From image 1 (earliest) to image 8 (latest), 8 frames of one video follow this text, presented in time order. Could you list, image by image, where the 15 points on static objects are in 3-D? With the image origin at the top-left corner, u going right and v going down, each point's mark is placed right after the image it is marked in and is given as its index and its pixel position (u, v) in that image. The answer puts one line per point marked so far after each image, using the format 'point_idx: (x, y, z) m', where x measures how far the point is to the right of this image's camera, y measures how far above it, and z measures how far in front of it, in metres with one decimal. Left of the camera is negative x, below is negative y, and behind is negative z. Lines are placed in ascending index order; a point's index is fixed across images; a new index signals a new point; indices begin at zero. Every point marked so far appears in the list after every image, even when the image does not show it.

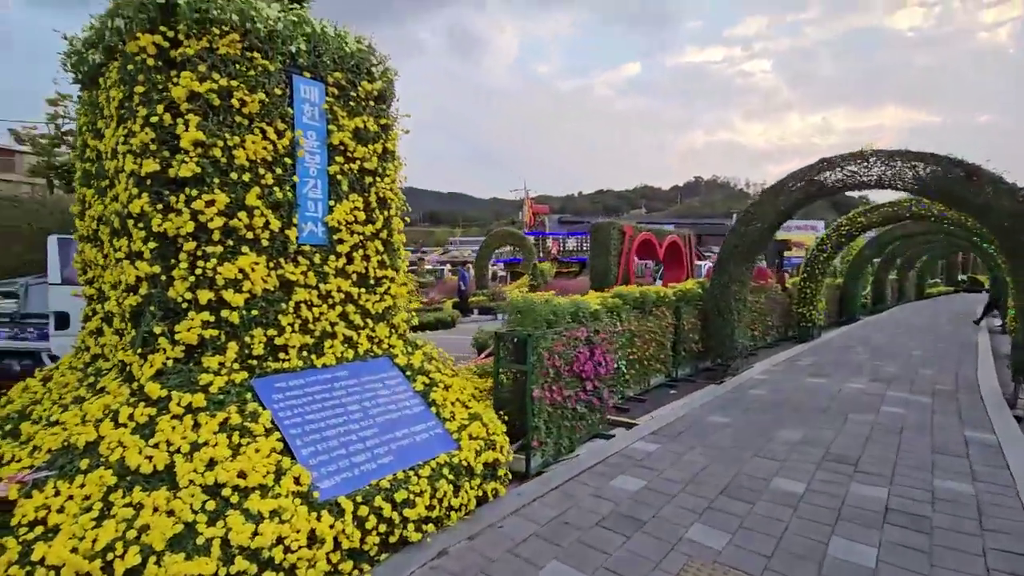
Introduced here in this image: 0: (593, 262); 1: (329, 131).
0: (+1.7, +0.6, +11.2) m
1: (-1.2, +1.1, +3.5) m
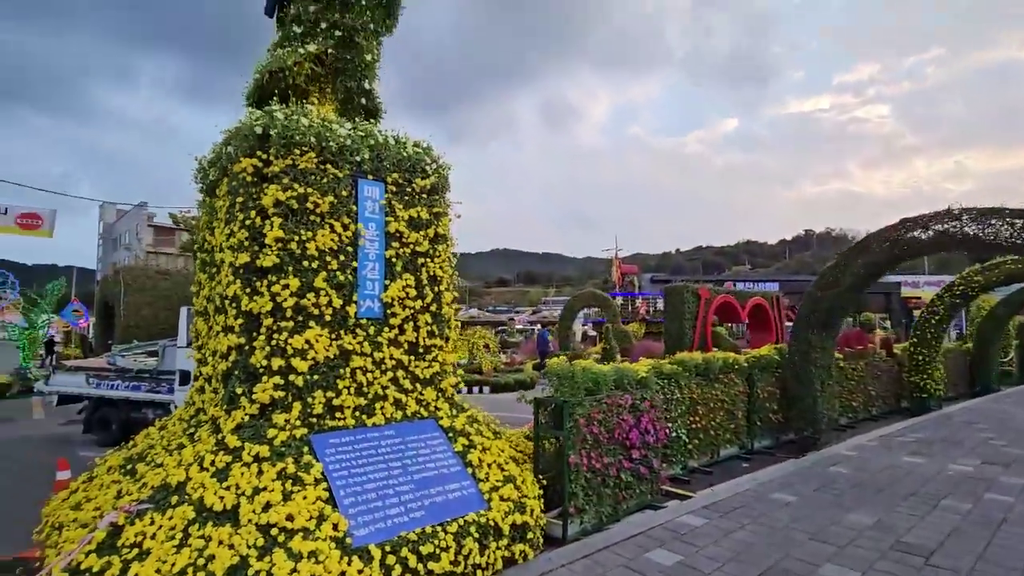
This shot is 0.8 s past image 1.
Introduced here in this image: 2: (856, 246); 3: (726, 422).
0: (+3.3, -0.8, +11.1) m
1: (-1.0, +0.5, +4.1) m
2: (+5.3, +0.6, +7.9) m
3: (+3.0, -1.9, +7.1) m
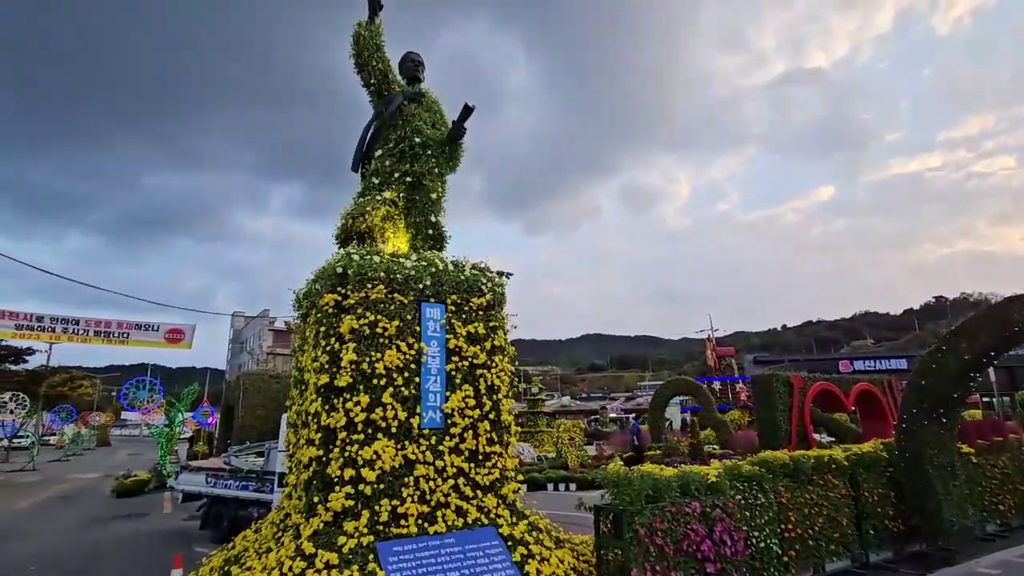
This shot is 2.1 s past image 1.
0: (+5.0, -2.6, +10.4) m
1: (-0.6, -0.4, +4.6) m
2: (+6.3, -0.6, +7.2) m
3: (+3.9, -3.0, +6.4) m
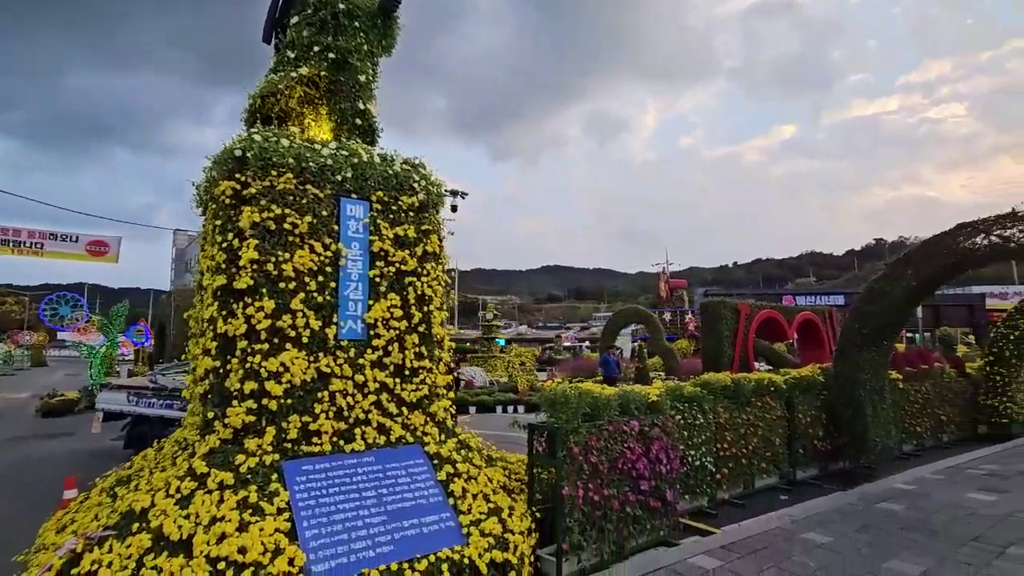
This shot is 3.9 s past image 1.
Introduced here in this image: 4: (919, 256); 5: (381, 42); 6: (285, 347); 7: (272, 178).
0: (+3.9, -1.1, +10.5) m
1: (-1.1, +0.4, +4.0) m
2: (+5.5, +0.4, +7.2) m
3: (+3.2, -2.1, +6.5) m
4: (+5.6, +0.5, +7.0) m
5: (-1.2, +2.3, +4.8) m
6: (-1.6, -0.4, +3.6) m
7: (-1.7, +0.8, +3.7) m
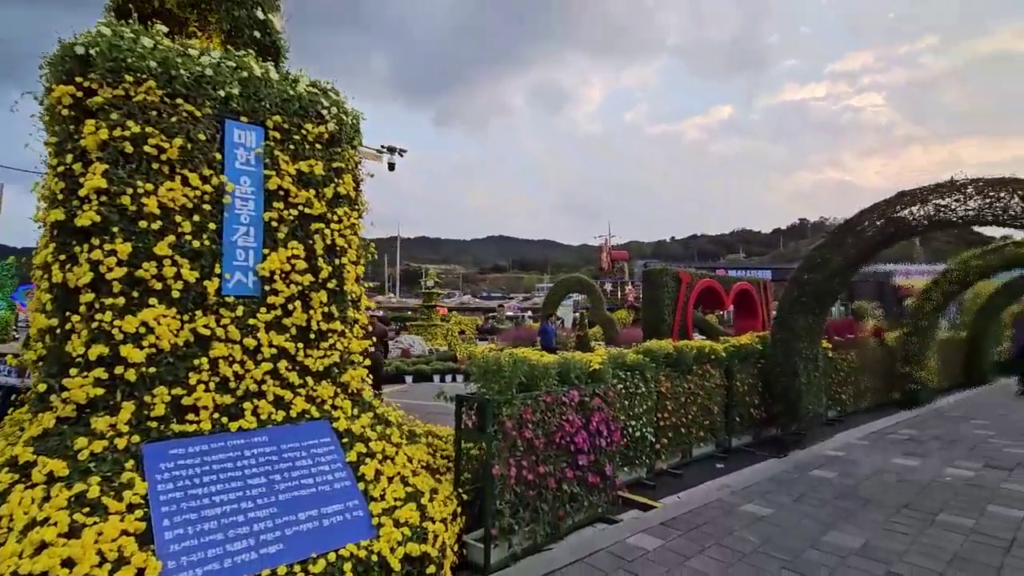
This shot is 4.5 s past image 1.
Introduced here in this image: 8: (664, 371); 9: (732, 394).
0: (+2.7, -0.5, +10.3) m
1: (-1.6, +0.7, +3.3) m
2: (+4.7, +0.9, +7.1) m
3: (+2.3, -1.6, +6.4) m
4: (+4.8, +0.9, +7.0) m
5: (-1.7, +2.7, +3.9) m
6: (-2.0, -0.1, +2.8) m
7: (-2.1, +1.1, +2.9) m
8: (+1.8, -1.0, +5.9) m
9: (+2.9, -1.4, +6.9) m
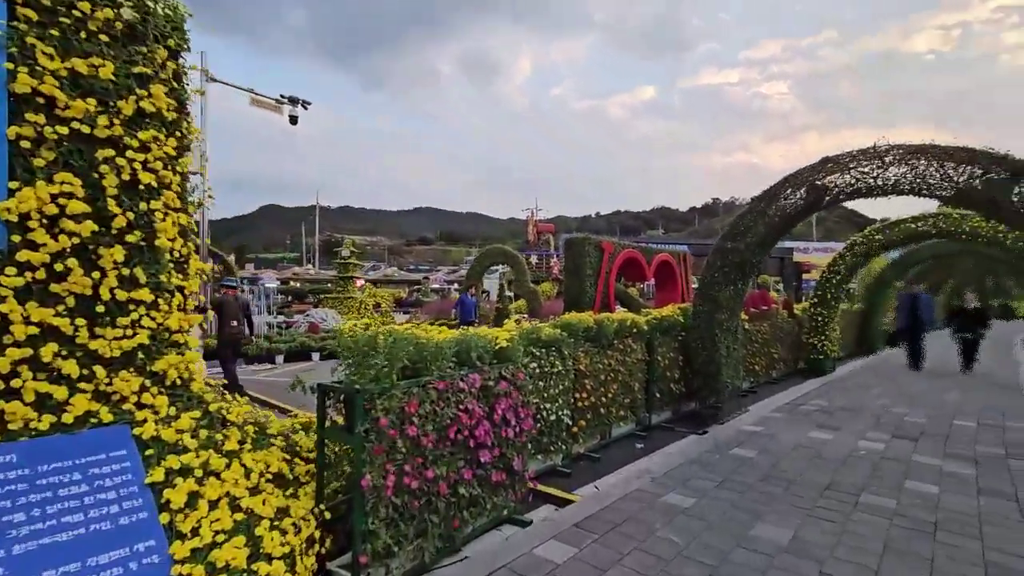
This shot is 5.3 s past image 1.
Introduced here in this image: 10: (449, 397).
0: (+1.0, +0.1, +9.8) m
1: (-2.2, +0.9, +2.2) m
2: (+3.5, +1.3, +6.9) m
3: (+1.2, -1.3, +6.0) m
4: (+3.6, +1.3, +6.7) m
5: (-2.4, +2.9, +2.7) m
6: (-2.6, +0.1, +1.8) m
7: (-2.7, +1.3, +1.7) m
8: (+0.7, -0.6, +5.4) m
9: (+1.8, -1.0, +6.5) m
10: (-0.4, -0.7, +3.2) m
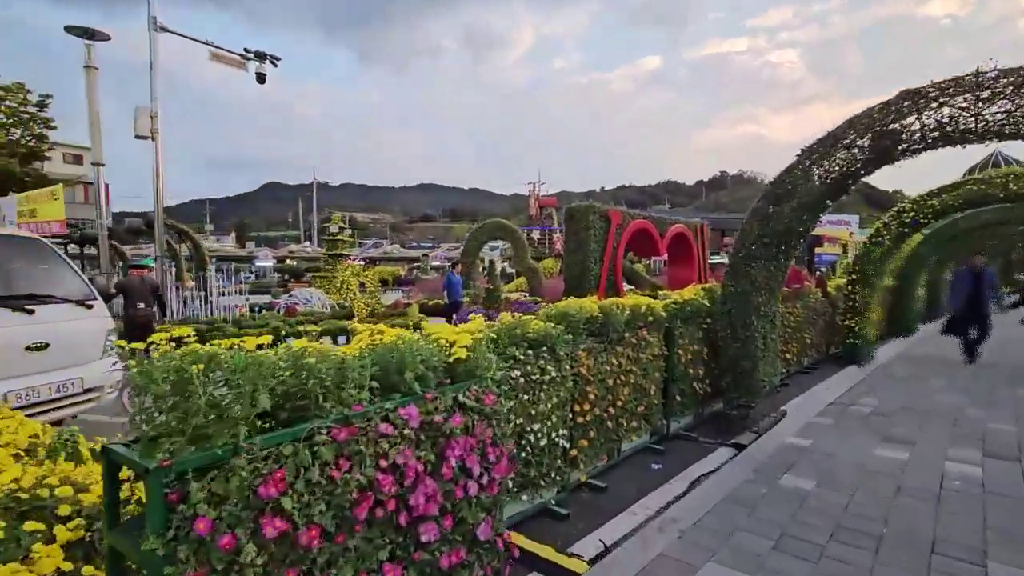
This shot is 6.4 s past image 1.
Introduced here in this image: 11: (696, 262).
0: (+0.9, +0.5, +8.5) m
1: (-2.4, +0.9, +0.9) m
2: (+3.3, +1.5, +5.5) m
3: (+1.1, -1.0, +4.7) m
4: (+3.4, +1.5, +5.3) m
5: (-2.6, +3.0, +1.3) m
6: (-2.8, +0.1, +0.5) m
7: (-2.9, +1.3, +0.3) m
8: (+0.6, -0.4, +4.1) m
9: (+1.6, -0.8, +5.2) m
10: (-0.6, -0.6, +1.9) m
11: (+4.1, +0.6, +11.4) m
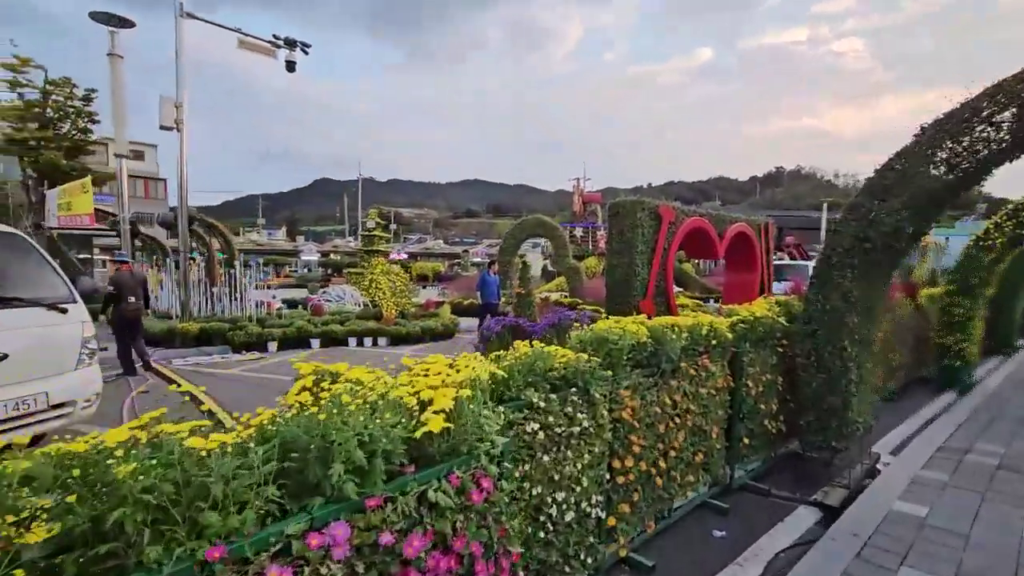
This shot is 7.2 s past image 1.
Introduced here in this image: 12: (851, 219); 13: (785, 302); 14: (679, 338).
0: (+1.4, +0.4, +7.5) m
1: (-2.5, +0.9, +0.2) m
2: (+3.6, +1.4, +4.3) m
3: (+1.3, -1.2, +3.7) m
4: (+3.7, +1.4, +4.1) m
5: (-2.6, +2.9, +0.6) m
6: (-2.9, 0.0, -0.2) m
7: (-3.0, +1.2, -0.3) m
8: (+0.7, -0.6, +3.1) m
9: (+1.8, -0.9, +4.2) m
10: (-0.6, -0.7, +1.1) m
11: (+4.8, +0.4, +10.1) m
12: (+2.9, +0.6, +4.5) m
13: (+2.6, -0.1, +5.0) m
14: (+1.2, -0.3, +3.6) m
